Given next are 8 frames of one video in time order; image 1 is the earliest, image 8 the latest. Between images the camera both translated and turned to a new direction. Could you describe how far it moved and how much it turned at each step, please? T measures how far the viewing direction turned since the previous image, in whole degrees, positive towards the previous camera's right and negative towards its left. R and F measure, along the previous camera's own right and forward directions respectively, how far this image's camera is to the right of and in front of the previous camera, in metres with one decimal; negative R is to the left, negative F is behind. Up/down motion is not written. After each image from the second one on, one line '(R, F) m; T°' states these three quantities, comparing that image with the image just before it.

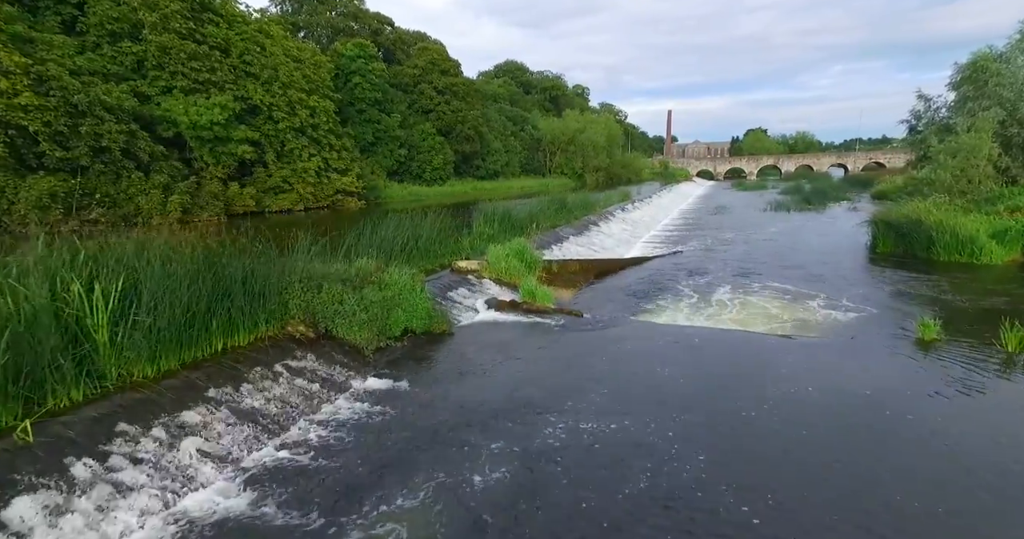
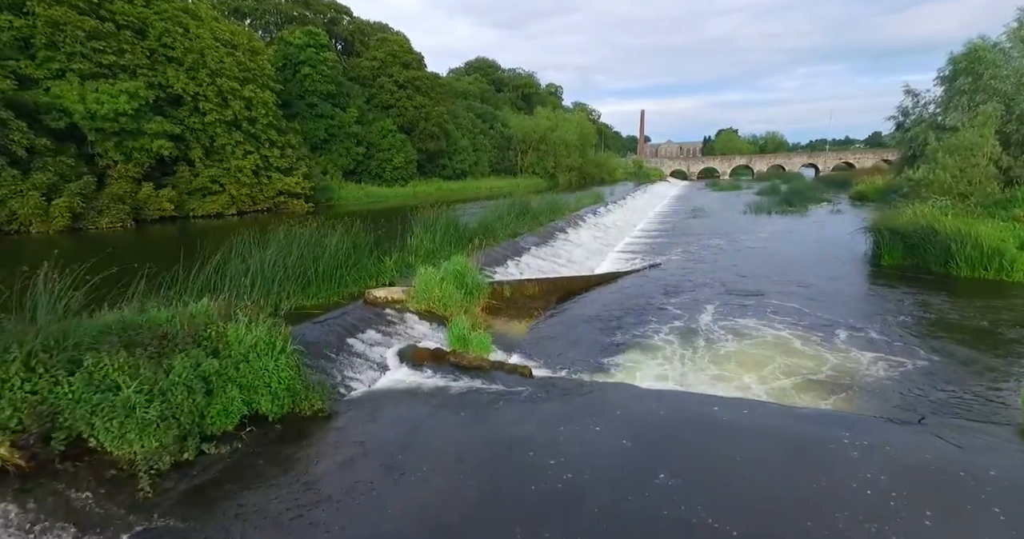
(+0.6, +2.5) m; +3°
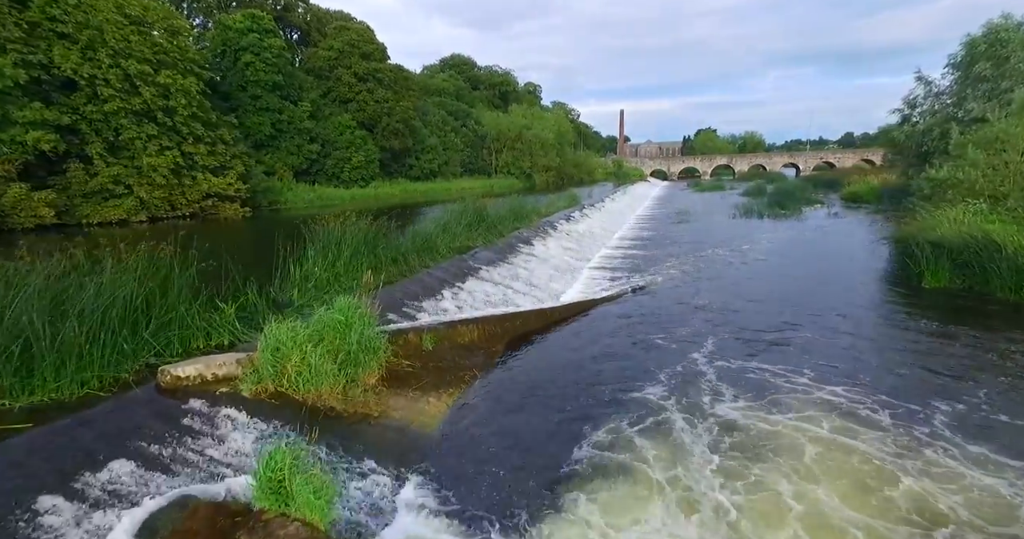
(+0.7, +3.2) m; +2°
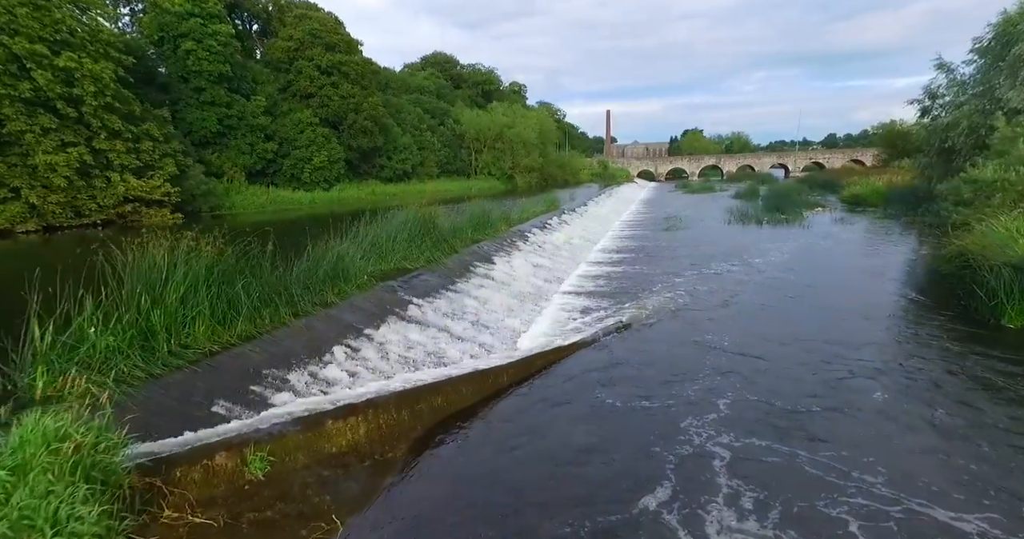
(+0.7, +3.1) m; +1°
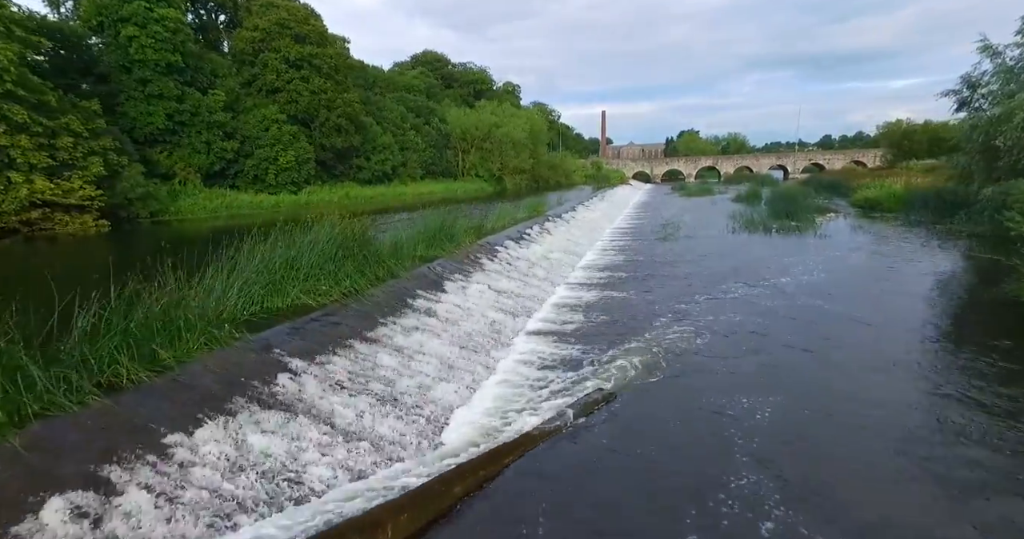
(+0.7, +2.9) m; 0°
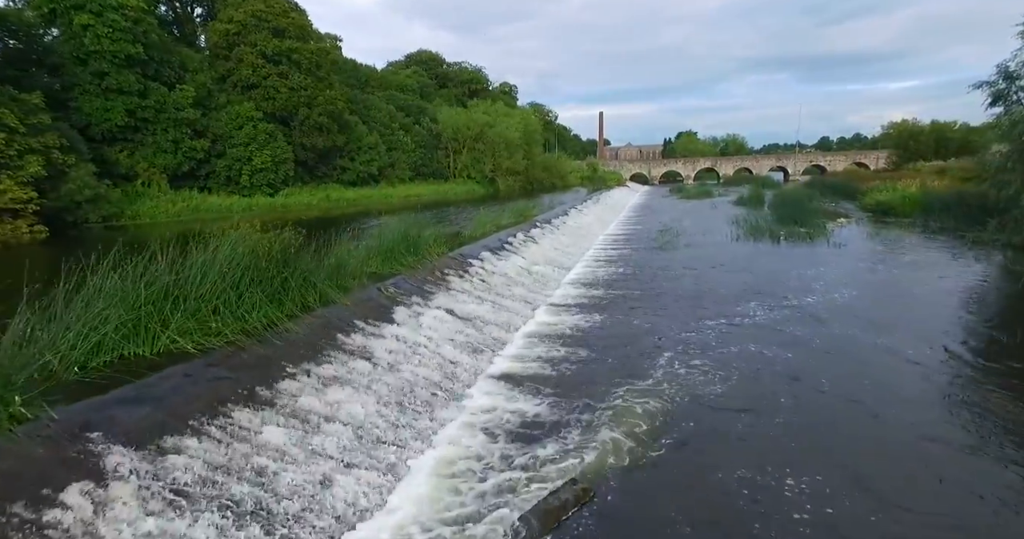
(+0.5, +2.0) m; 0°
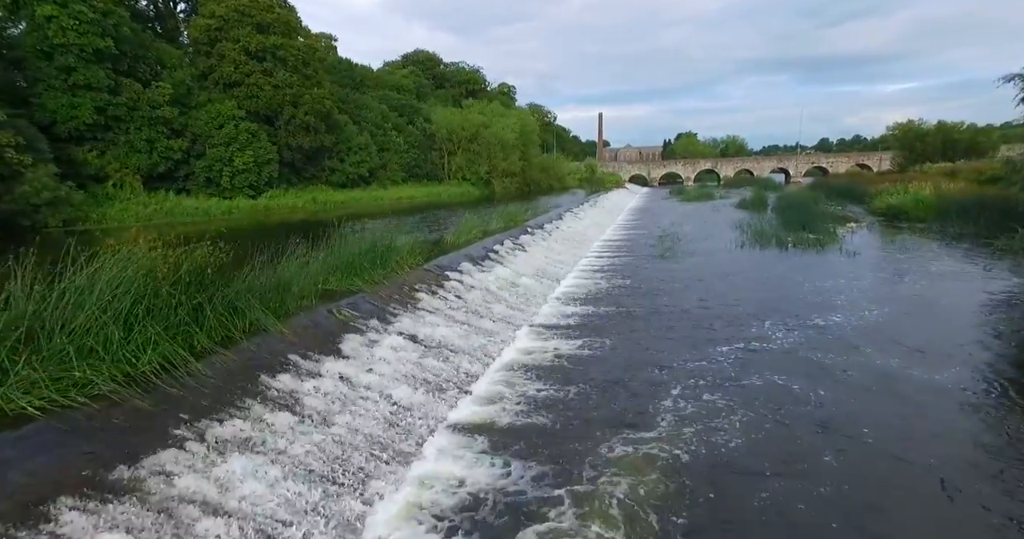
(+0.3, +1.4) m; 0°
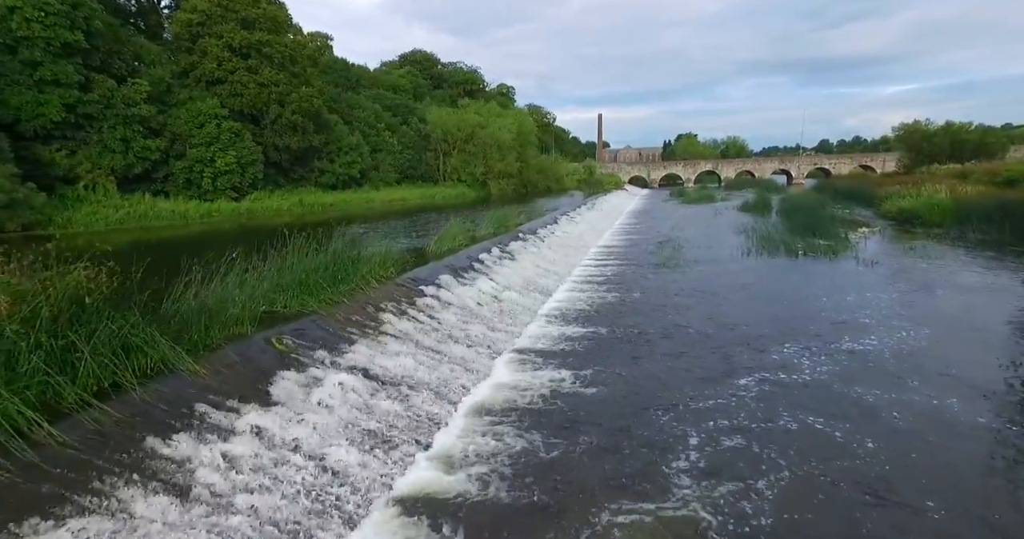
(+0.3, +1.3) m; 0°
